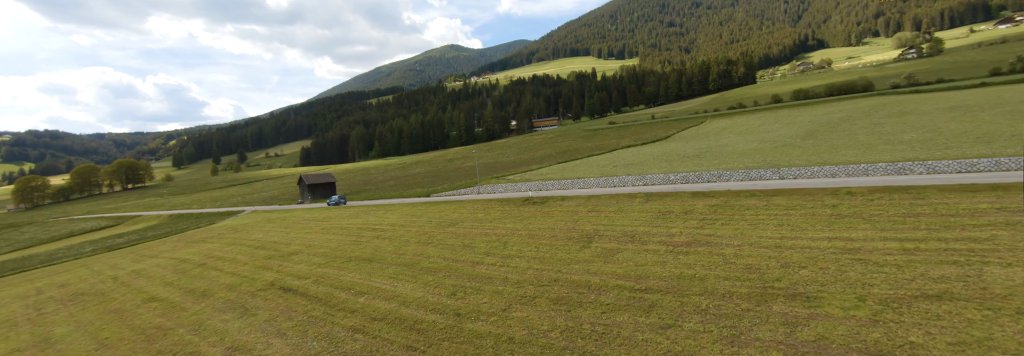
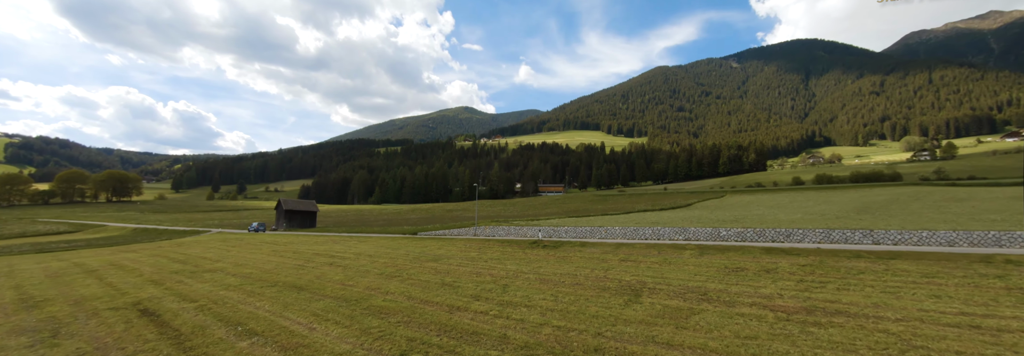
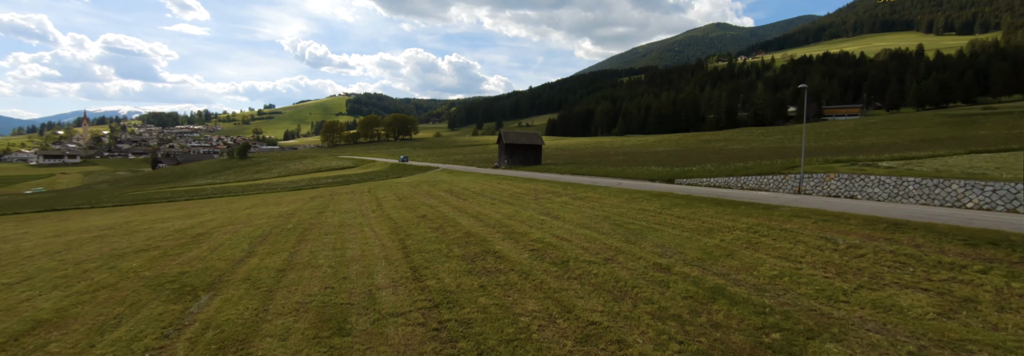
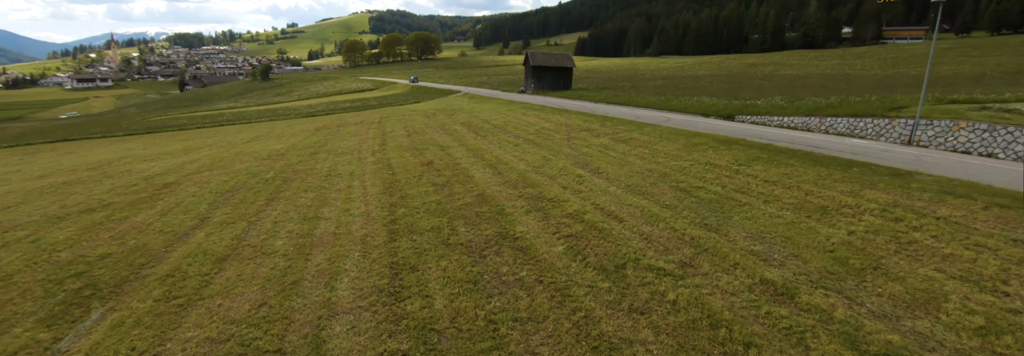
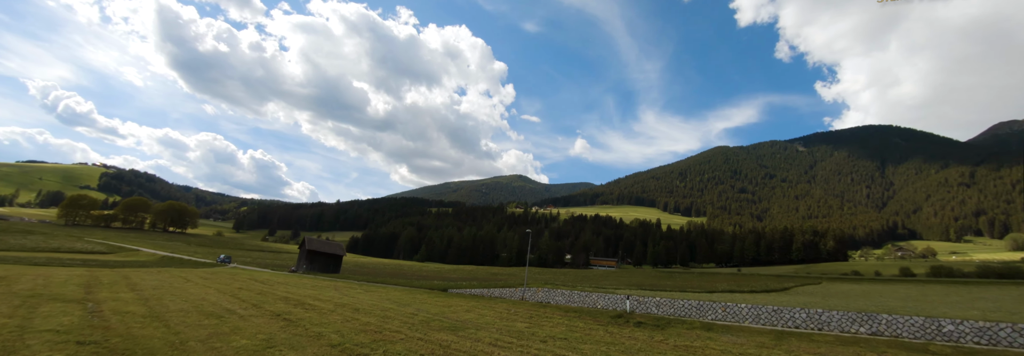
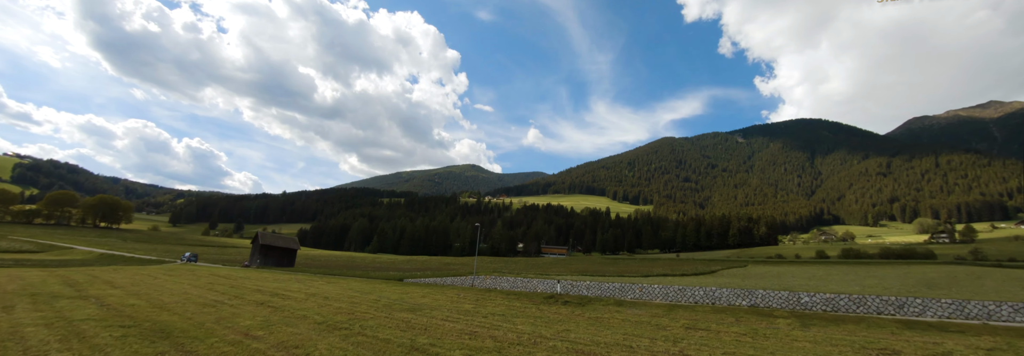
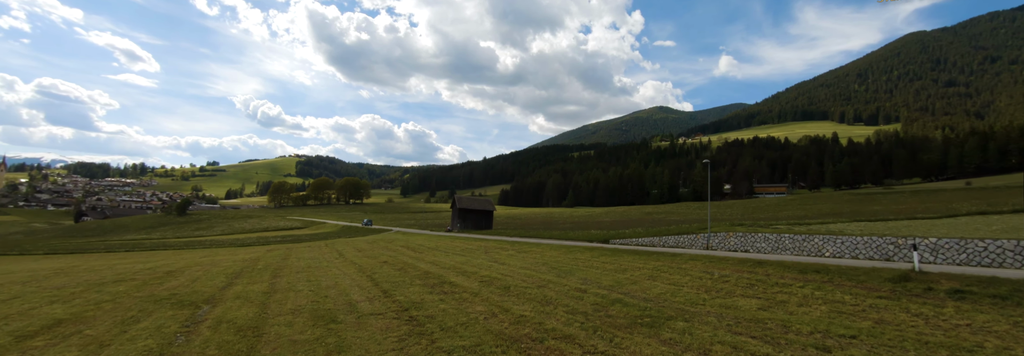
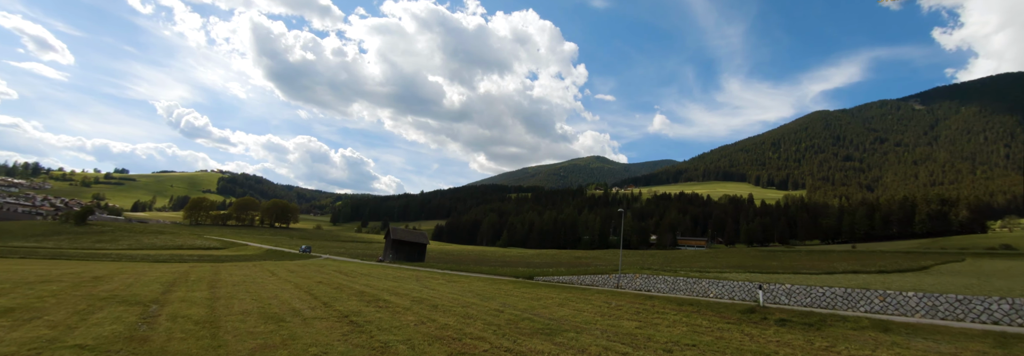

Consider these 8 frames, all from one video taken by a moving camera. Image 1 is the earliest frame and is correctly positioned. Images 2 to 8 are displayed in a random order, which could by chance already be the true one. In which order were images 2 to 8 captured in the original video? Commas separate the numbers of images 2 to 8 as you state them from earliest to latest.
2, 6, 5, 8, 7, 3, 4
